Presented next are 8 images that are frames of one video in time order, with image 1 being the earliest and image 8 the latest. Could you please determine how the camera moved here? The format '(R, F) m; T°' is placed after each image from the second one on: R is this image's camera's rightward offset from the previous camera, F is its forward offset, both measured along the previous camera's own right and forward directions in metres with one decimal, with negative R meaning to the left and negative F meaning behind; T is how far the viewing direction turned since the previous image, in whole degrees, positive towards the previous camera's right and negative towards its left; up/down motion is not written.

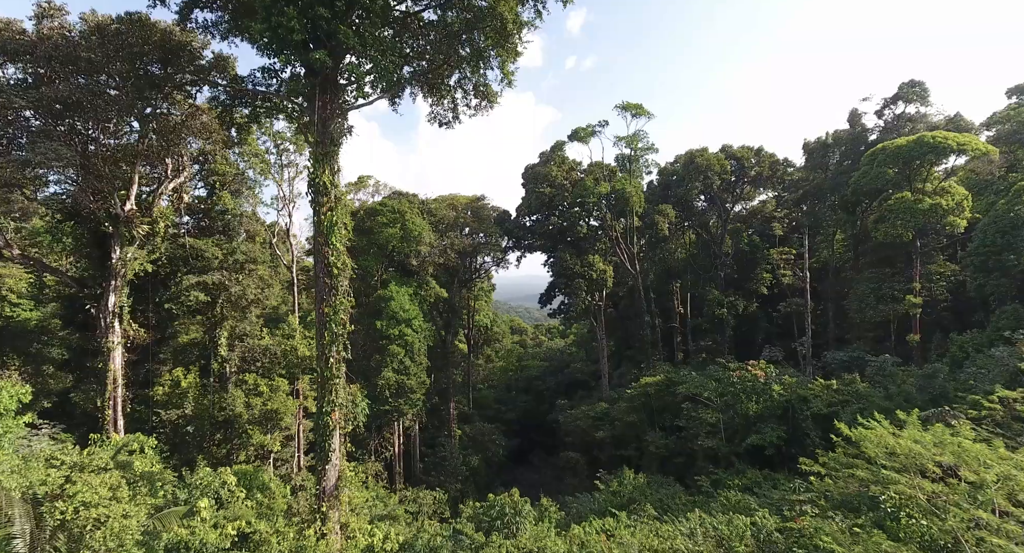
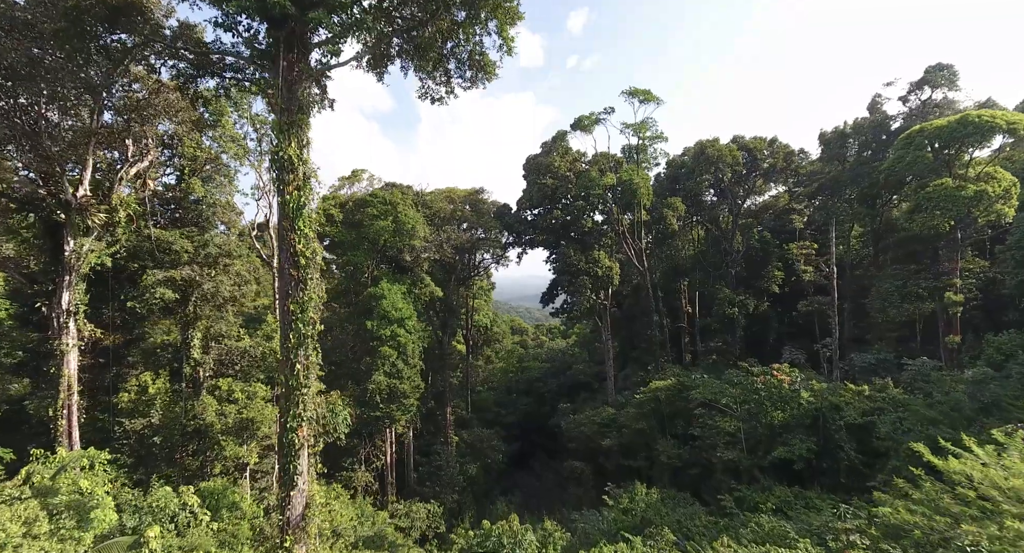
(0.0, +1.3) m; 0°
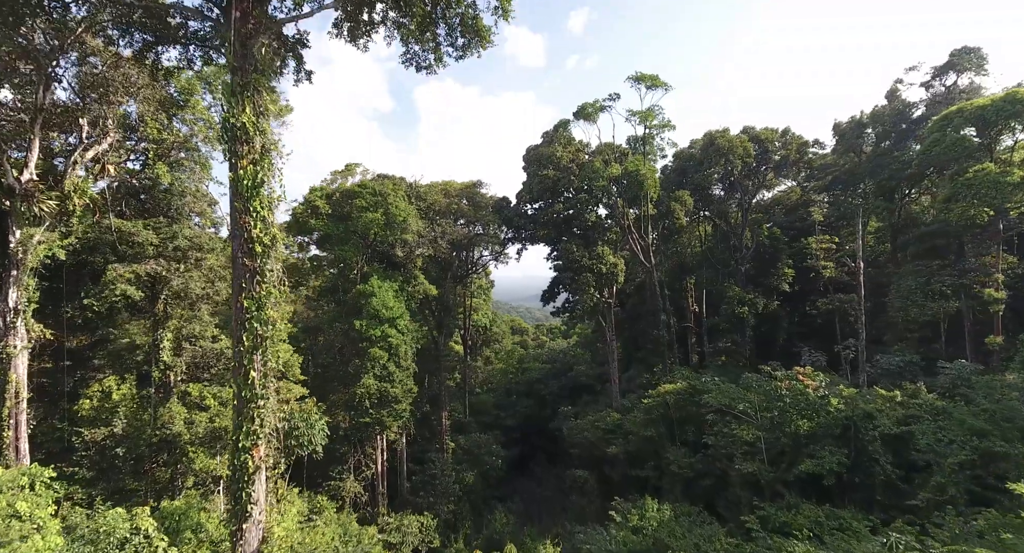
(0.0, +1.2) m; 0°
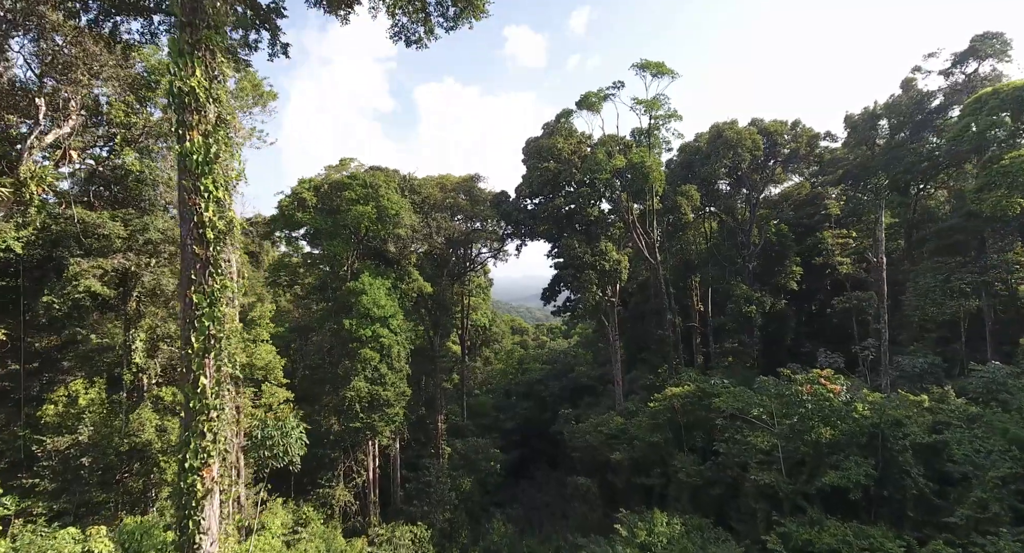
(+0.1, +0.9) m; 0°
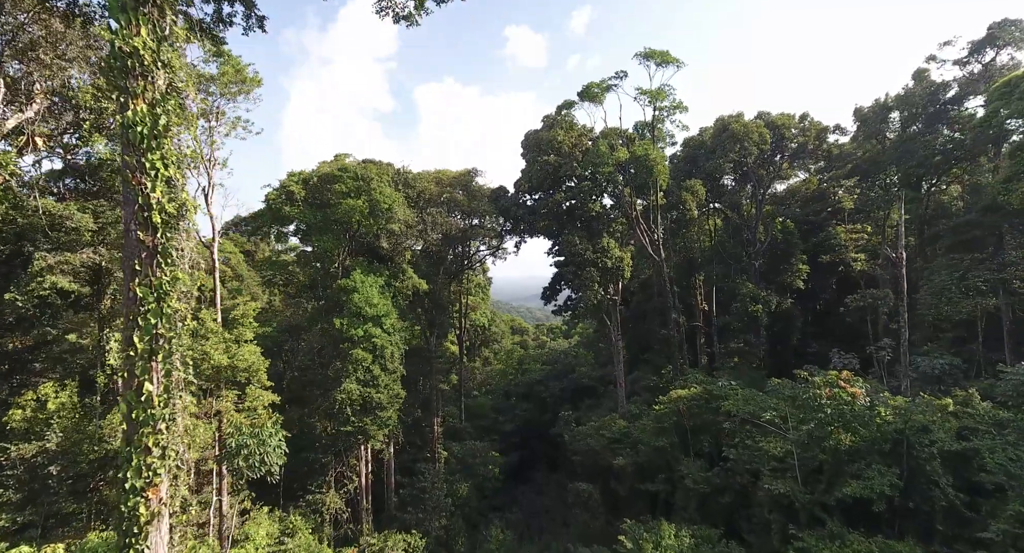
(+0.1, +0.7) m; 0°
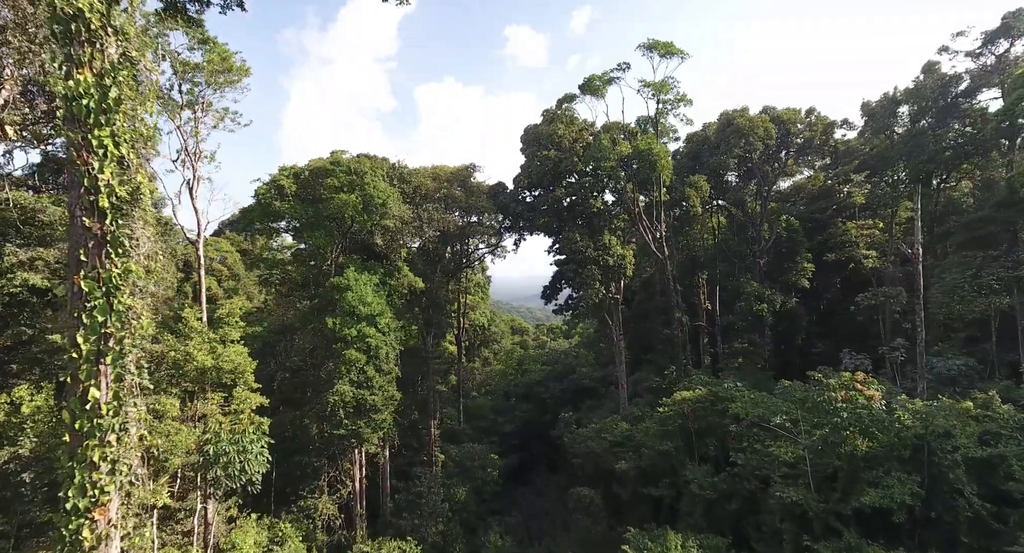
(0.0, +0.5) m; 0°
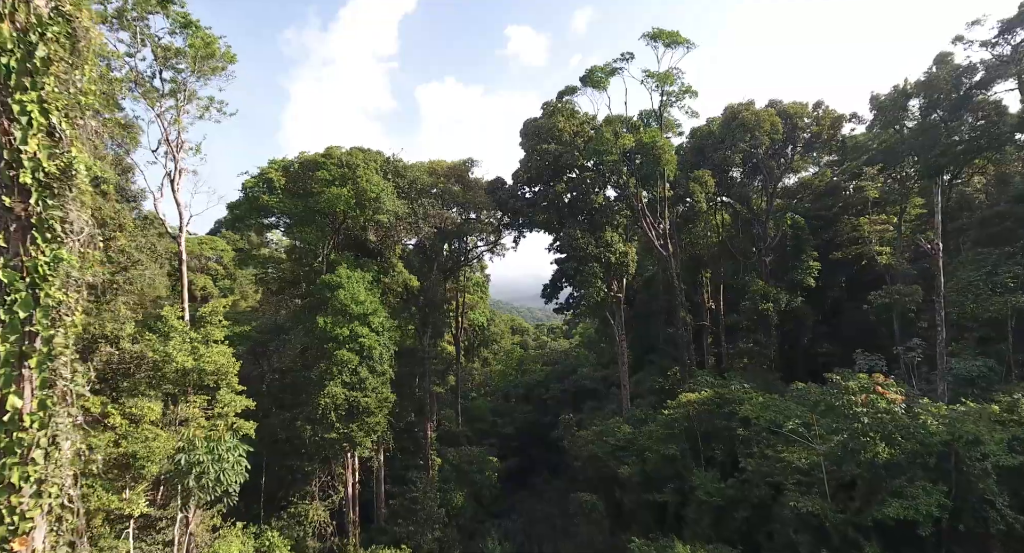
(0.0, +0.6) m; 0°
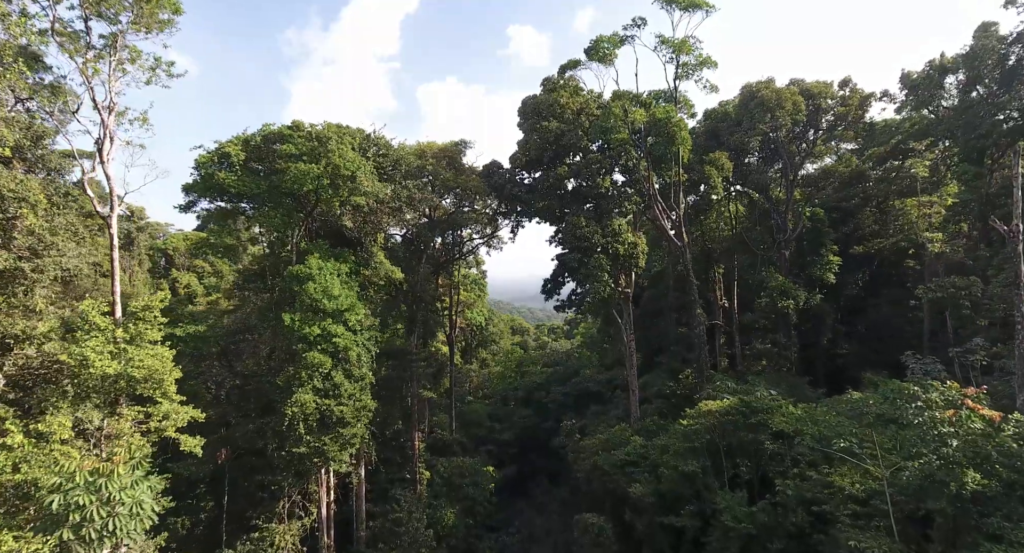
(+0.1, +1.8) m; 0°
